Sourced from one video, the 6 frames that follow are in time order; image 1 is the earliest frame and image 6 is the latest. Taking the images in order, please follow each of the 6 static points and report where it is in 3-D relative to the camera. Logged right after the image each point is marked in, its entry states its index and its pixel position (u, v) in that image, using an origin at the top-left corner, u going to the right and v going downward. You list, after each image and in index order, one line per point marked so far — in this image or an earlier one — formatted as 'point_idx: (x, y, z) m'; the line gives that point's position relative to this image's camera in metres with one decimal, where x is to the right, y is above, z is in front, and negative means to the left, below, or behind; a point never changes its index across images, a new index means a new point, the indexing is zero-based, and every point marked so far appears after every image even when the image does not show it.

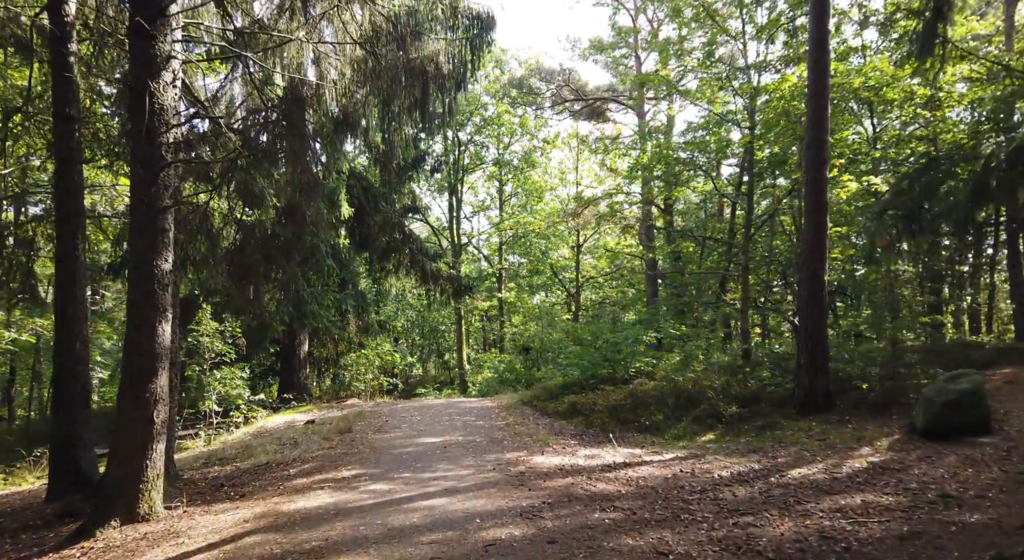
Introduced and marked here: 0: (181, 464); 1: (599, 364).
0: (-4.4, -2.5, +9.7) m
1: (+1.7, -1.6, +14.1) m
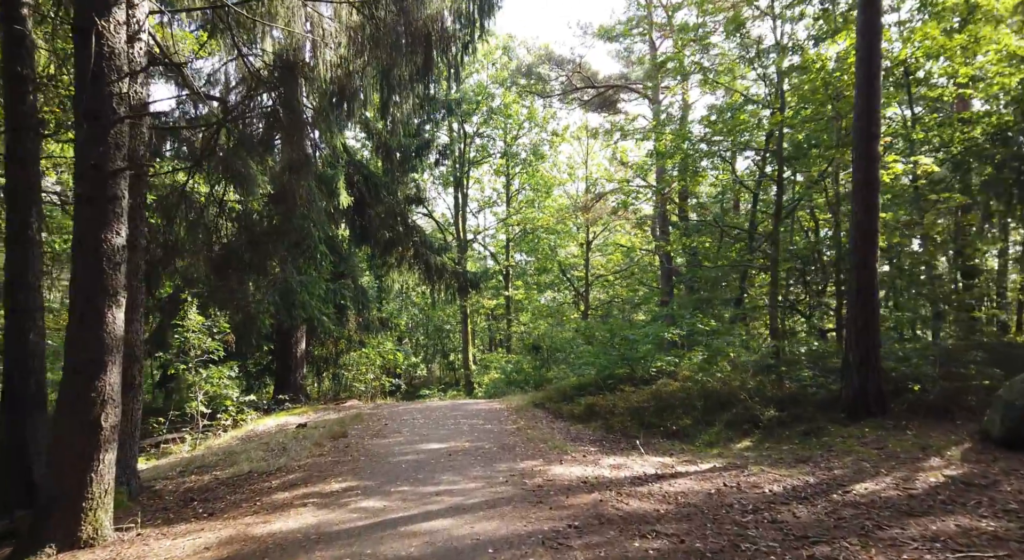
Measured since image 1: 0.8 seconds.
0: (-4.3, -2.3, +8.7) m
1: (+1.9, -1.5, +13.0) m
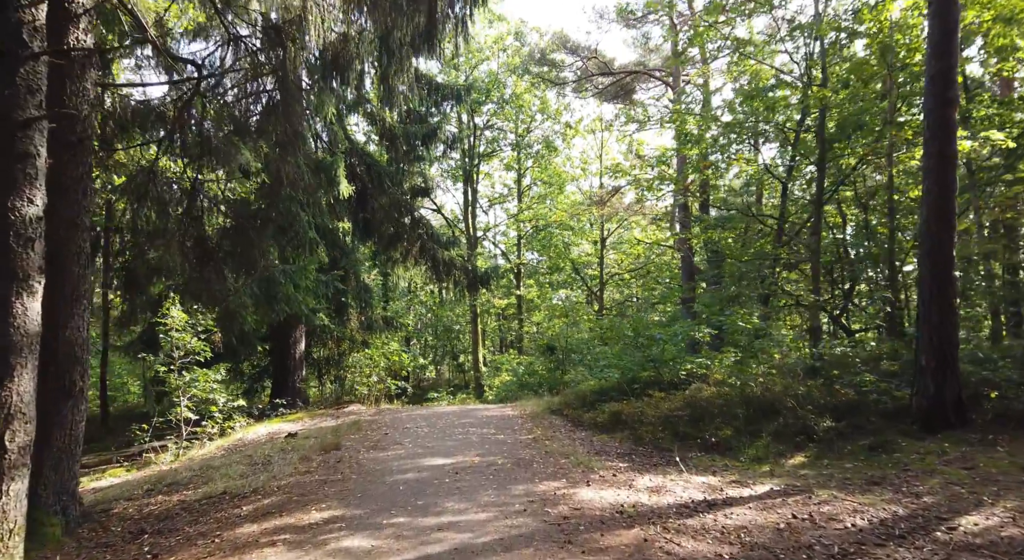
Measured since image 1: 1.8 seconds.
0: (-4.1, -2.2, +7.7) m
1: (+2.1, -1.4, +11.9) m
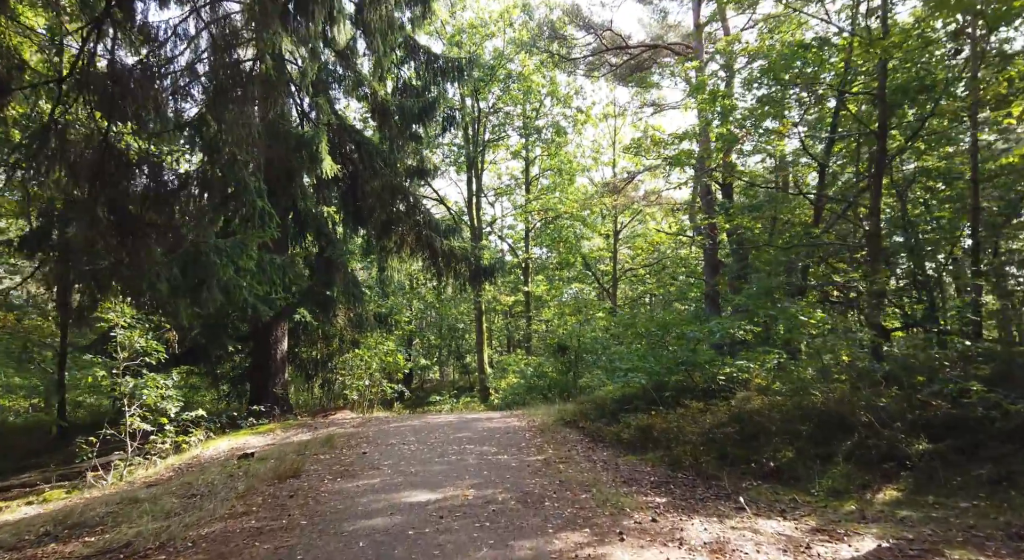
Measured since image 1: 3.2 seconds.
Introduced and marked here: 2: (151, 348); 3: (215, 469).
0: (-4.1, -2.1, +6.0) m
1: (+2.2, -1.3, +10.1) m
2: (-4.8, -0.9, +9.7) m
3: (-3.0, -1.9, +7.3) m
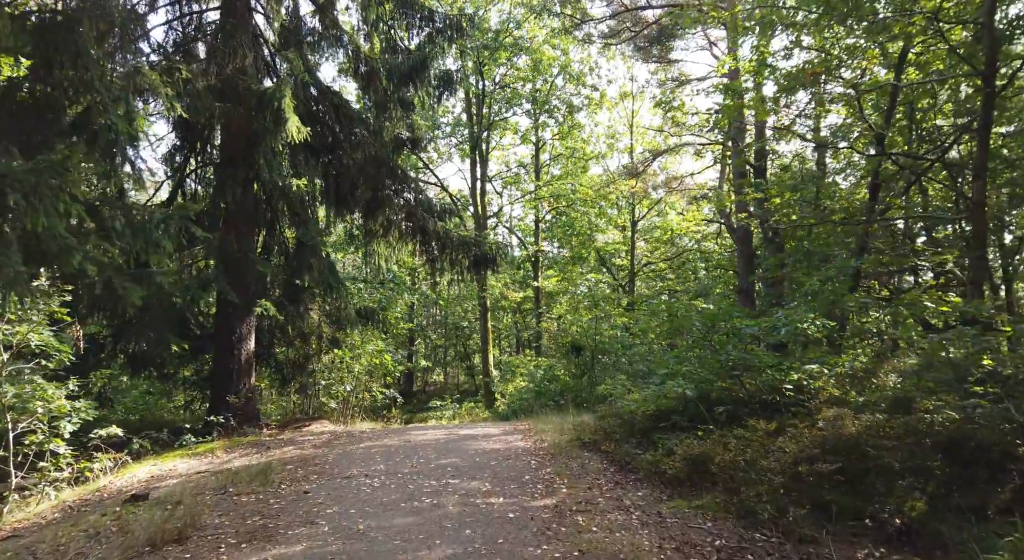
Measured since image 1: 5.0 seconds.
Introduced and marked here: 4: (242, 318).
0: (-4.1, -1.9, +3.9) m
1: (+2.2, -1.0, +7.9) m
2: (-4.8, -0.7, +7.6) m
3: (-3.1, -1.7, +5.2) m
4: (-4.3, -0.6, +11.6) m
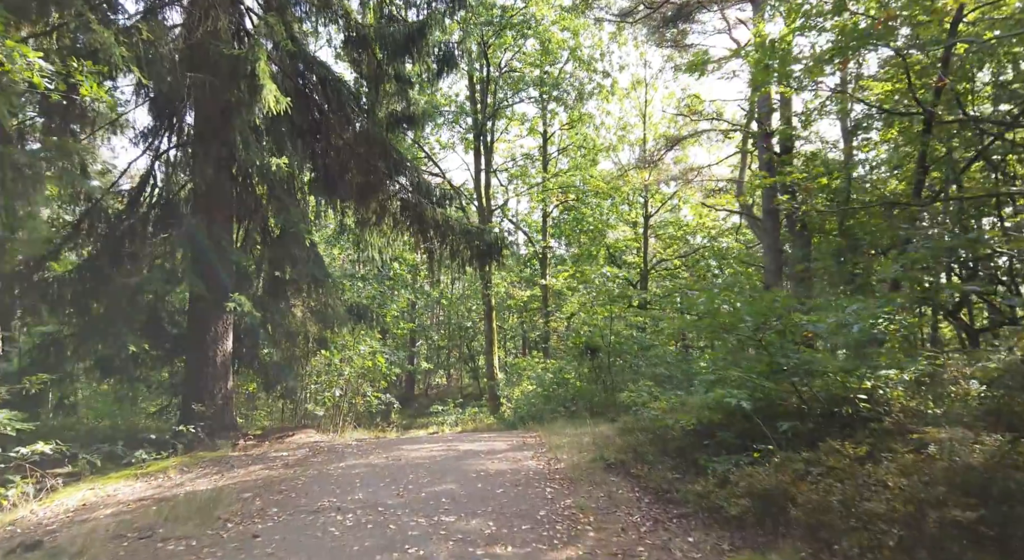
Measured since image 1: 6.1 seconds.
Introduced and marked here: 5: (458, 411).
0: (-4.0, -1.7, +2.6) m
1: (+2.3, -0.9, +6.6) m
2: (-4.7, -0.6, +6.4) m
3: (-3.0, -1.6, +3.9) m
4: (-4.2, -0.5, +10.3) m
5: (-1.5, -3.5, +19.5) m
